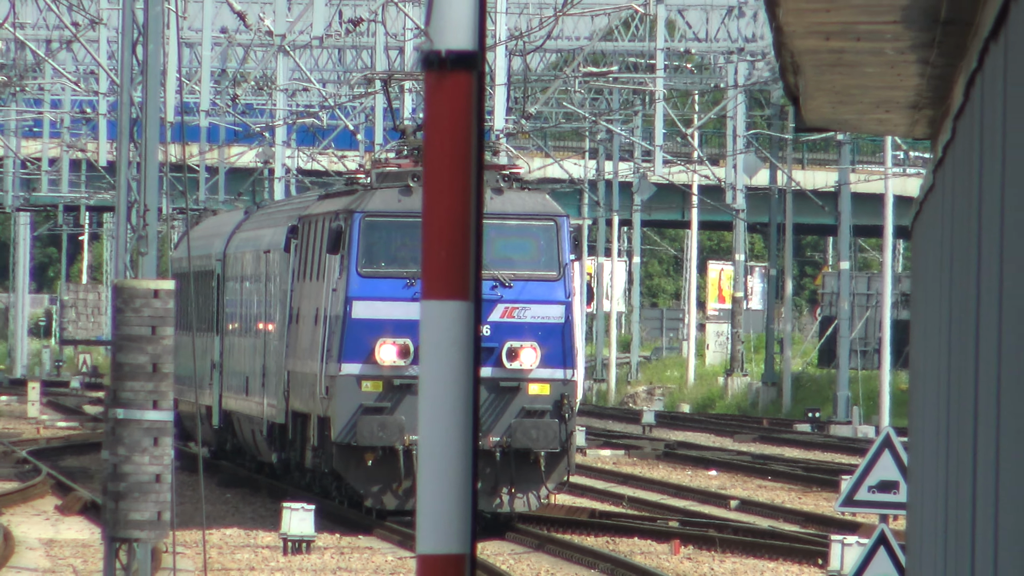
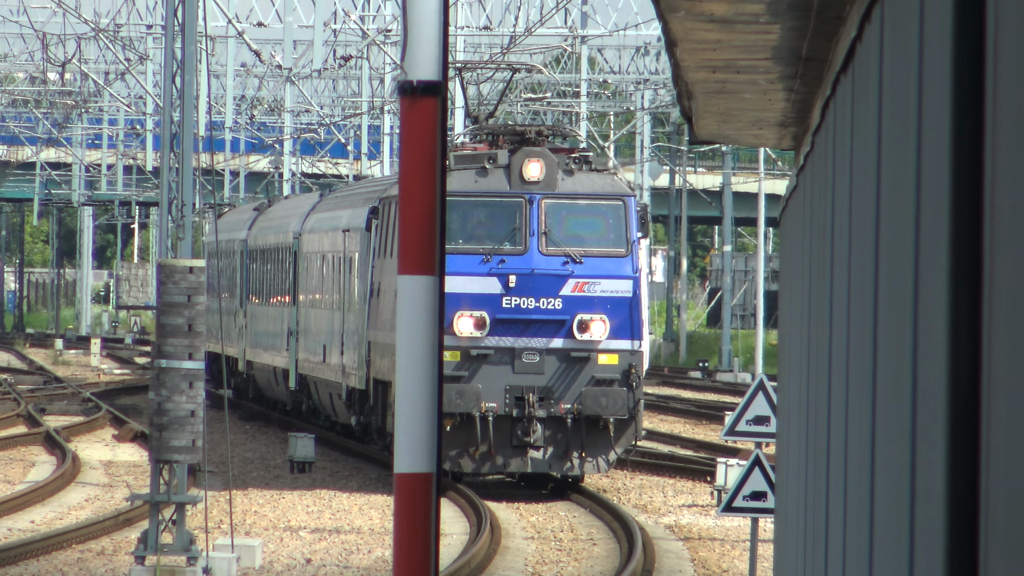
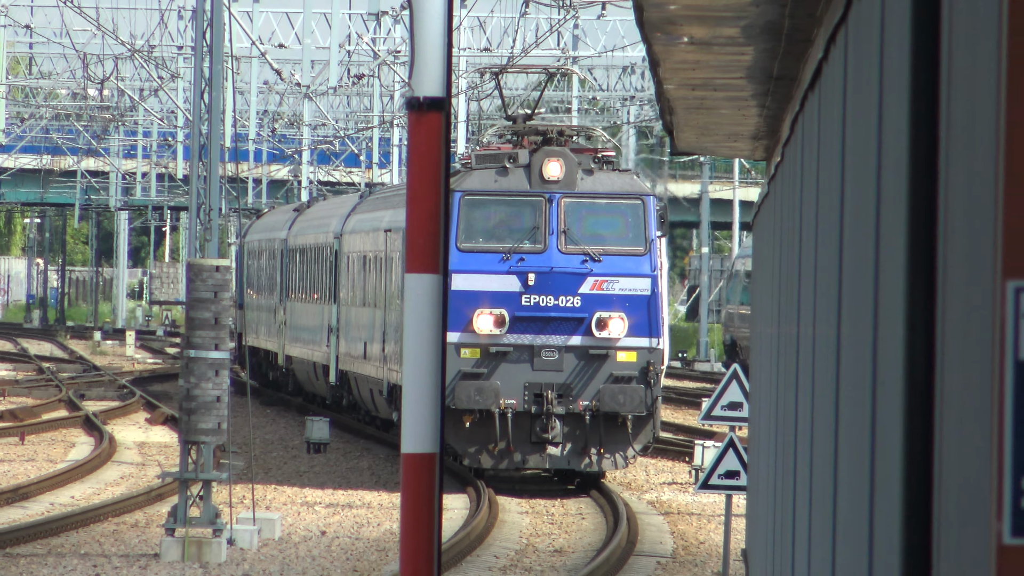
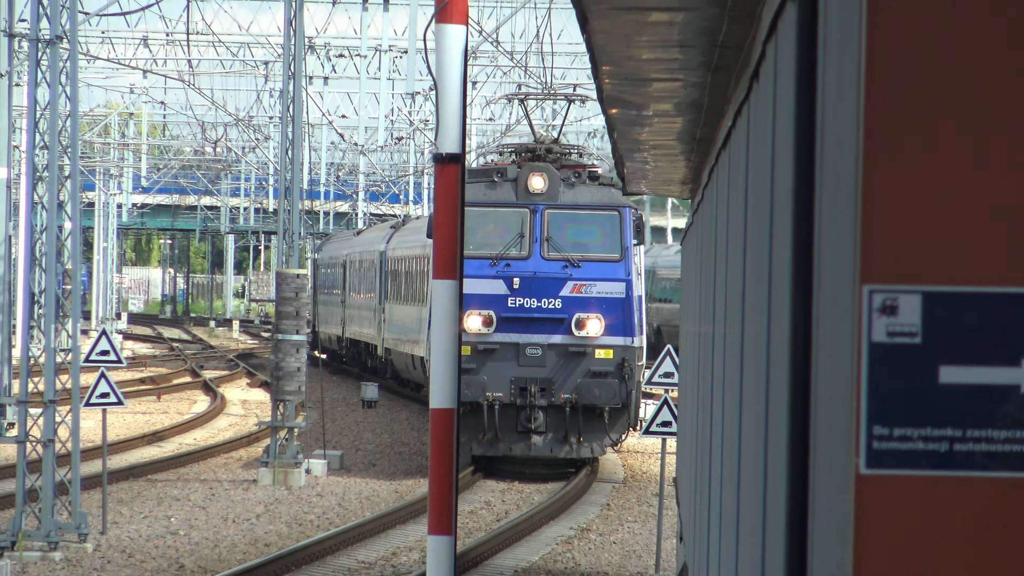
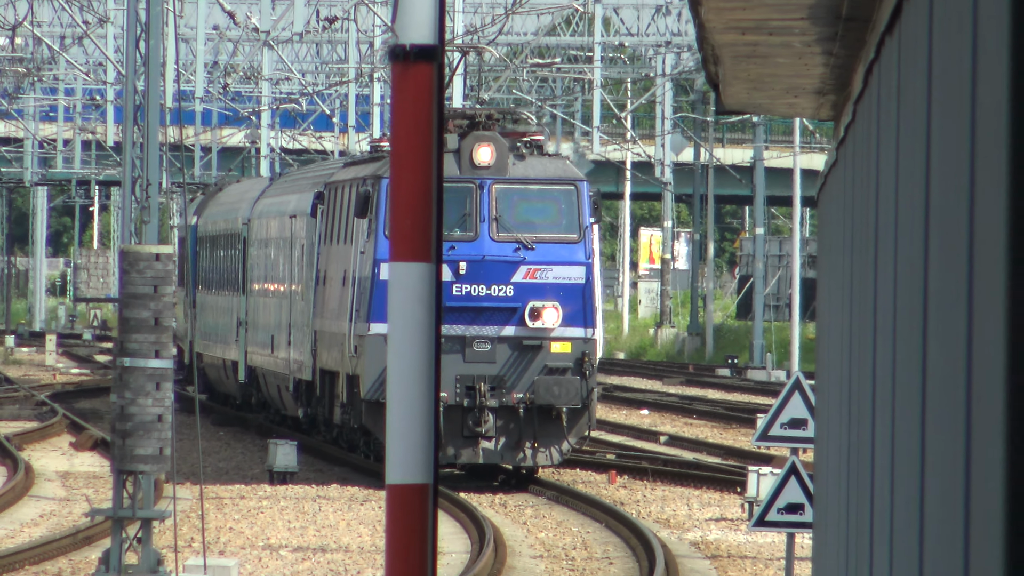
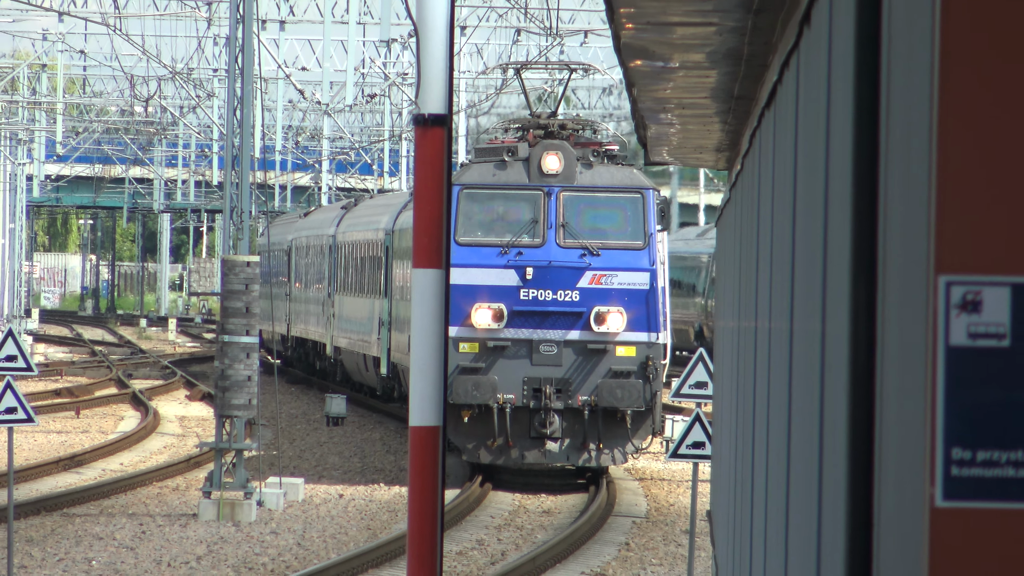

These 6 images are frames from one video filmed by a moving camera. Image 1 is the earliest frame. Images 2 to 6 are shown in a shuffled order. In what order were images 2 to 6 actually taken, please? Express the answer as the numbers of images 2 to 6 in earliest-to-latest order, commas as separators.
5, 2, 3, 6, 4
